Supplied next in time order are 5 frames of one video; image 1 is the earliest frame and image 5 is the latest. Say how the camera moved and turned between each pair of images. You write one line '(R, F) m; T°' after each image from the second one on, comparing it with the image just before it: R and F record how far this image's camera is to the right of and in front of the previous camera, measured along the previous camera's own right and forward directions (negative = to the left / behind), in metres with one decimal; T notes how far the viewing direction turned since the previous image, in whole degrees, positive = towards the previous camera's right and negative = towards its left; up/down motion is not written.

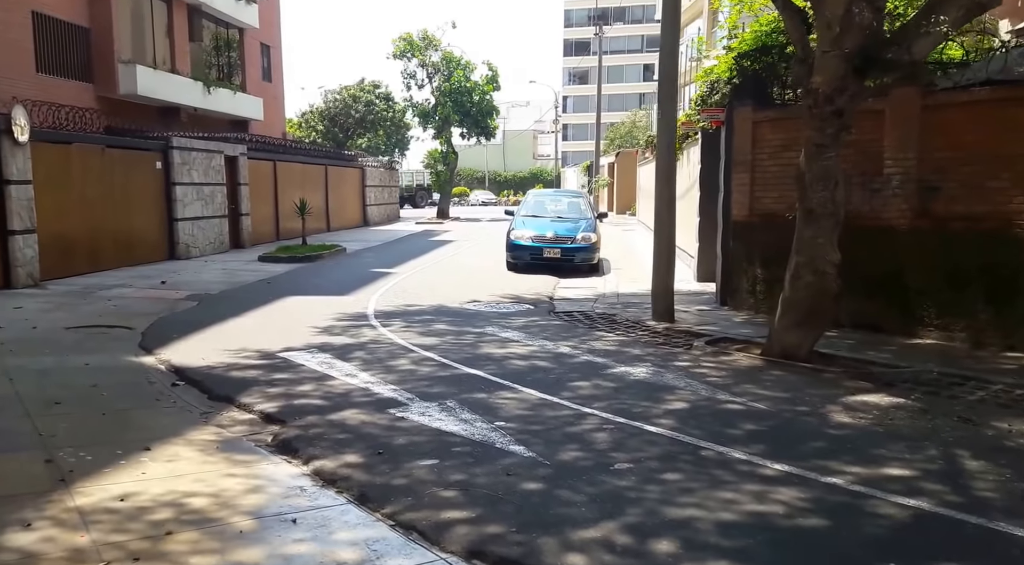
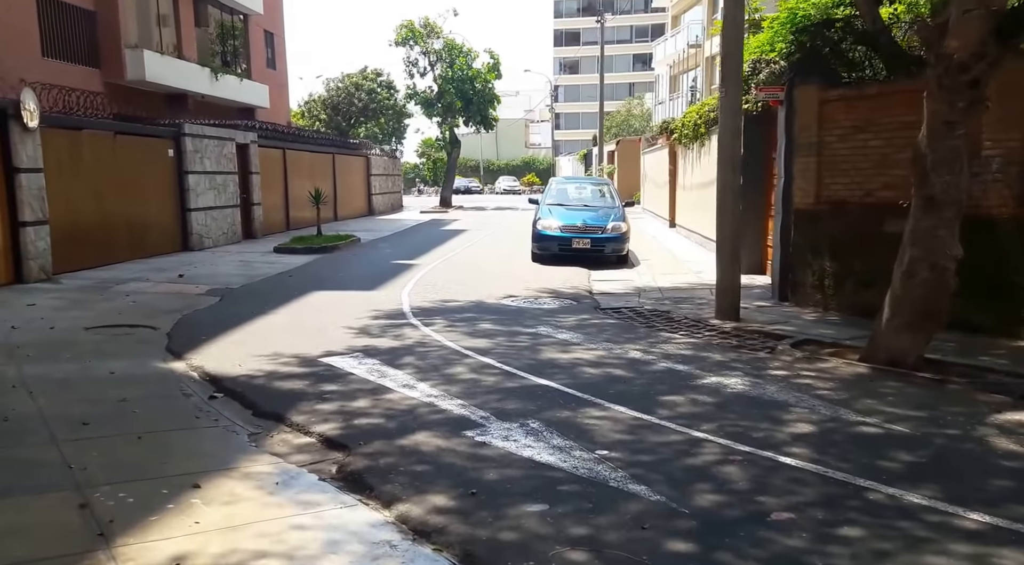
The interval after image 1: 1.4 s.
(-0.7, +1.0) m; 0°
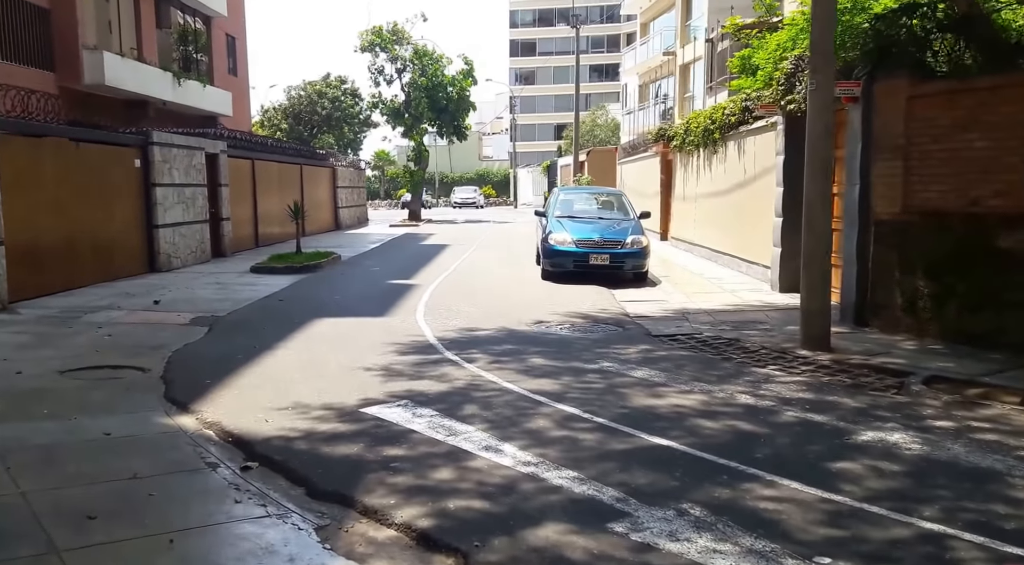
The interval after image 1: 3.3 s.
(-1.1, +1.5) m; +3°
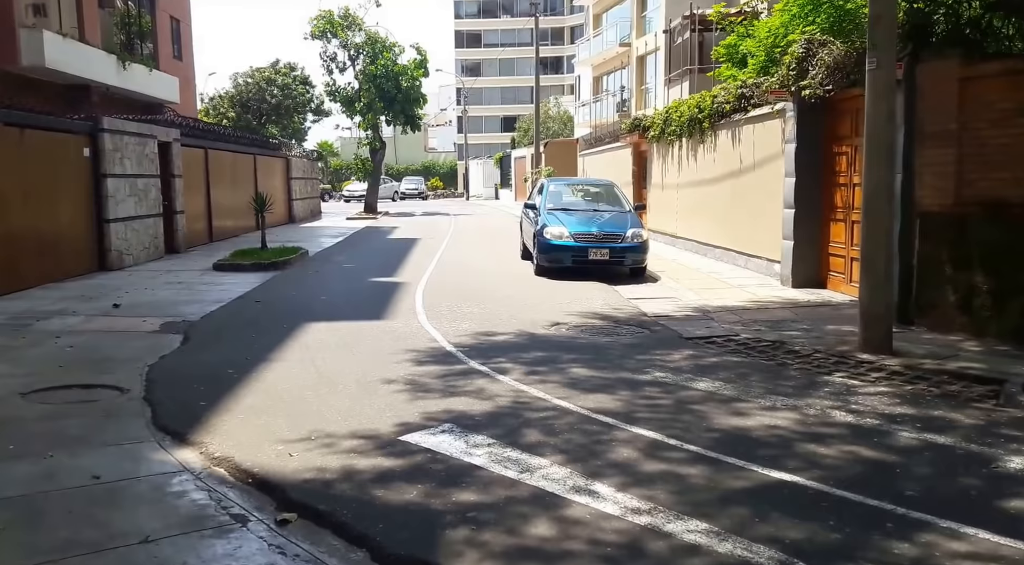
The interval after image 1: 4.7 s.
(-0.9, +1.1) m; +4°
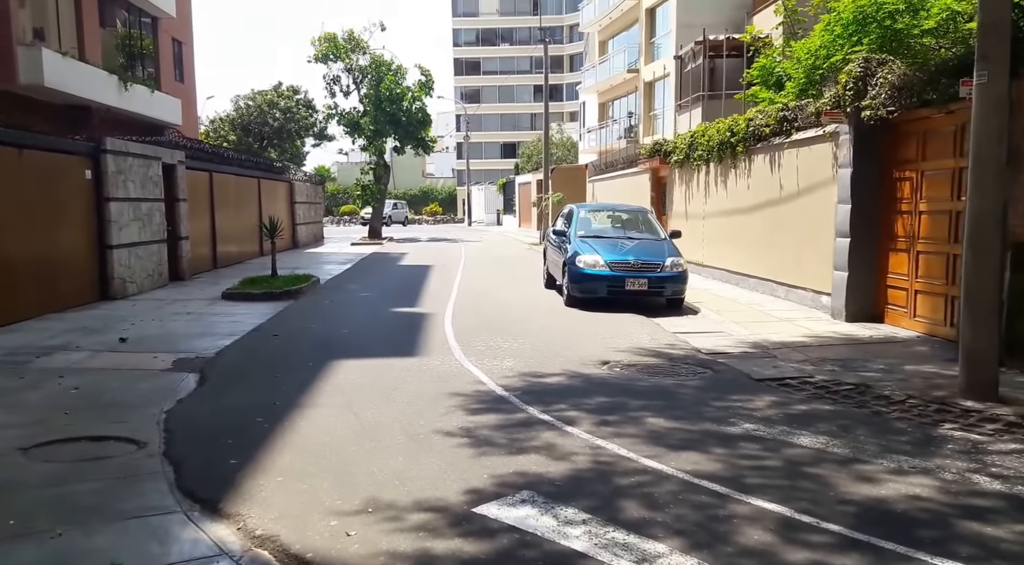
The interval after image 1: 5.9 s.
(-0.6, +0.9) m; 0°
